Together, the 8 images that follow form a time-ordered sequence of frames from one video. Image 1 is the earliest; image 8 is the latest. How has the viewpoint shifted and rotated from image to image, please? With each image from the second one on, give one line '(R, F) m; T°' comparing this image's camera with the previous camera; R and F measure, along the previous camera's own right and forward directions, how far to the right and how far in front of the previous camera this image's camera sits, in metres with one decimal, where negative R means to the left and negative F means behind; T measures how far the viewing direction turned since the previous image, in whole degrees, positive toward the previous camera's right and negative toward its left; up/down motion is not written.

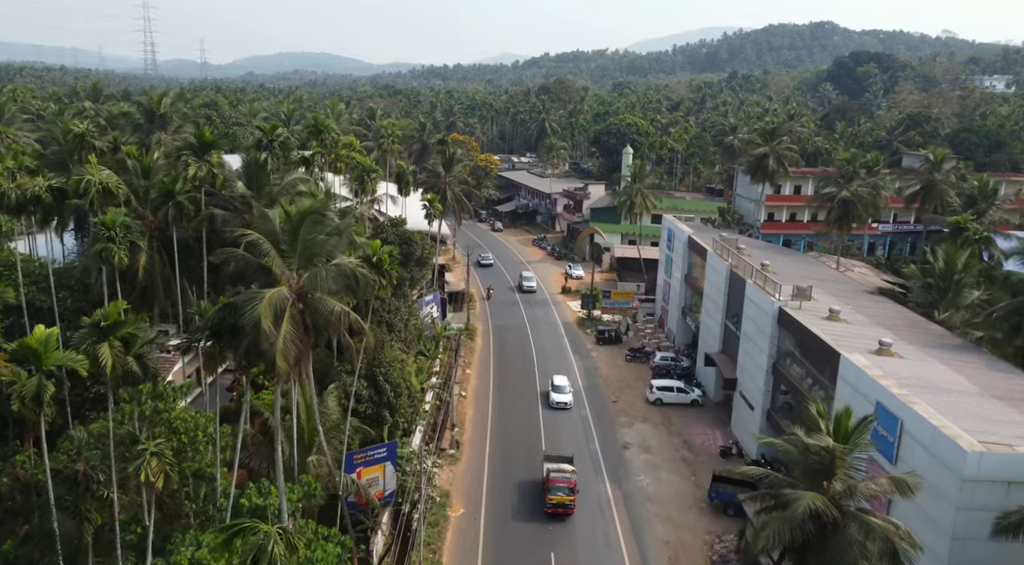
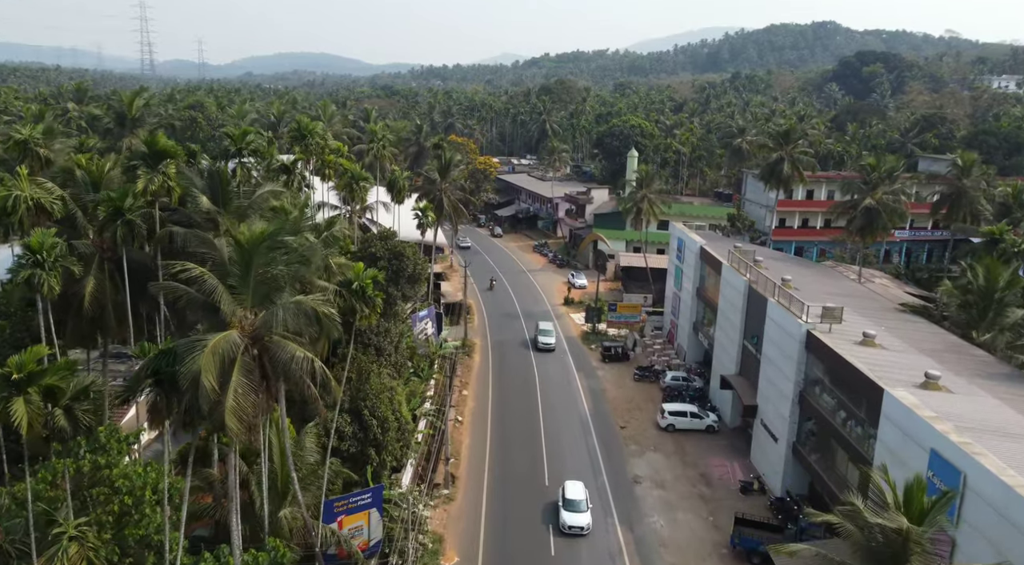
(0.0, +3.2) m; 0°
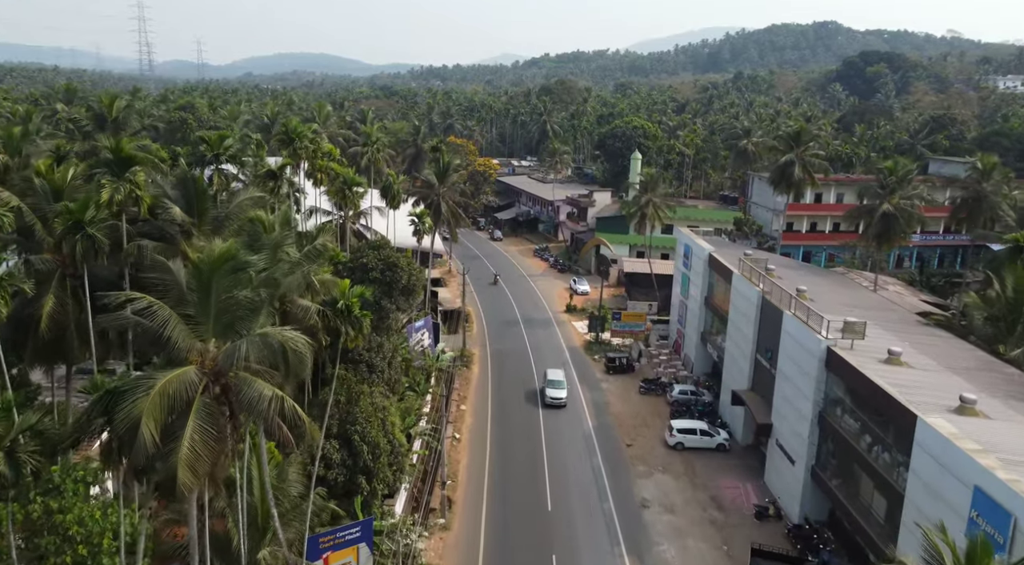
(0.0, +2.0) m; 0°
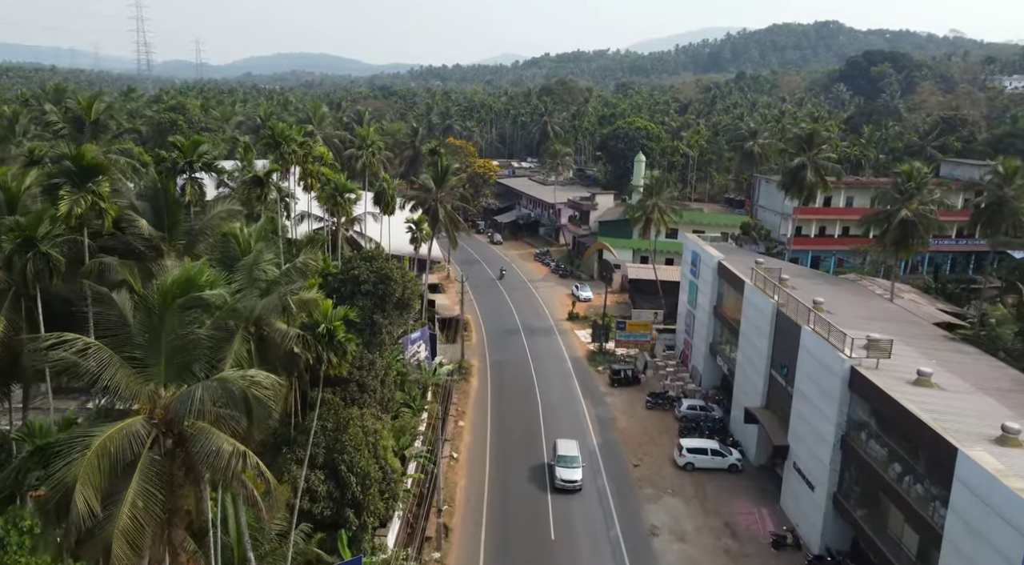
(0.0, +2.0) m; 0°
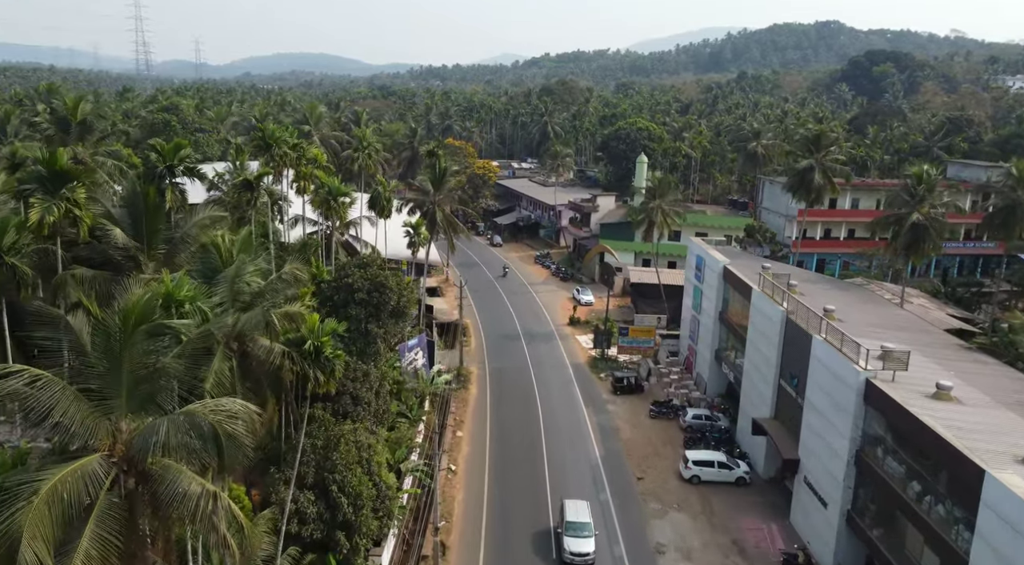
(0.0, +1.2) m; 0°
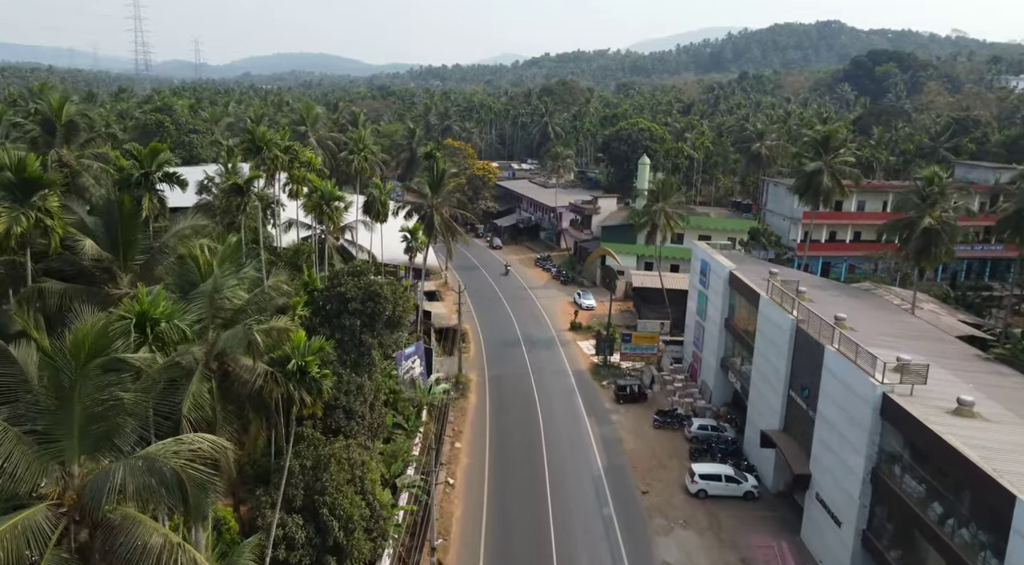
(0.0, +1.2) m; 0°
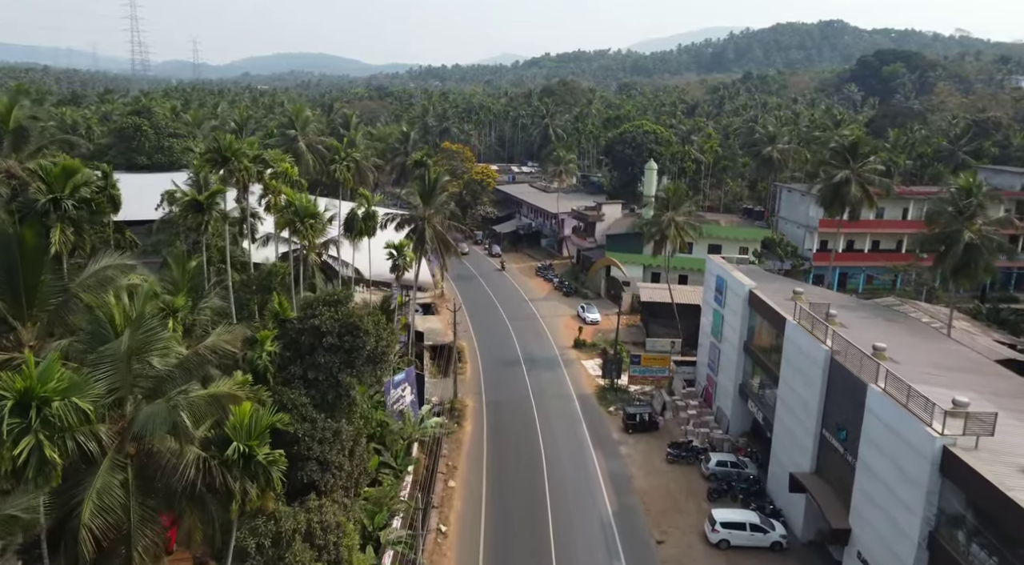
(0.0, +3.5) m; 0°
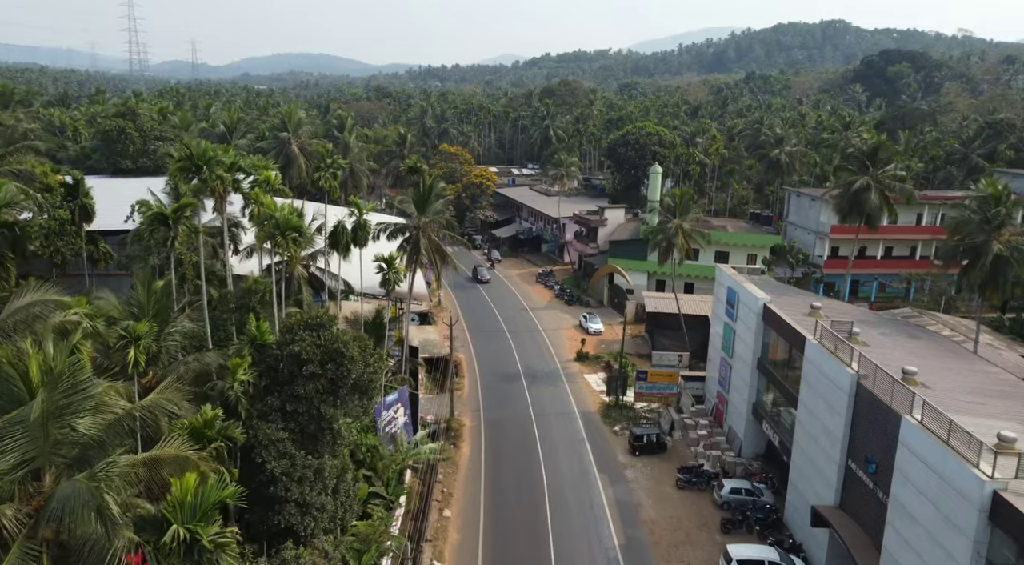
(0.0, +2.2) m; 0°
